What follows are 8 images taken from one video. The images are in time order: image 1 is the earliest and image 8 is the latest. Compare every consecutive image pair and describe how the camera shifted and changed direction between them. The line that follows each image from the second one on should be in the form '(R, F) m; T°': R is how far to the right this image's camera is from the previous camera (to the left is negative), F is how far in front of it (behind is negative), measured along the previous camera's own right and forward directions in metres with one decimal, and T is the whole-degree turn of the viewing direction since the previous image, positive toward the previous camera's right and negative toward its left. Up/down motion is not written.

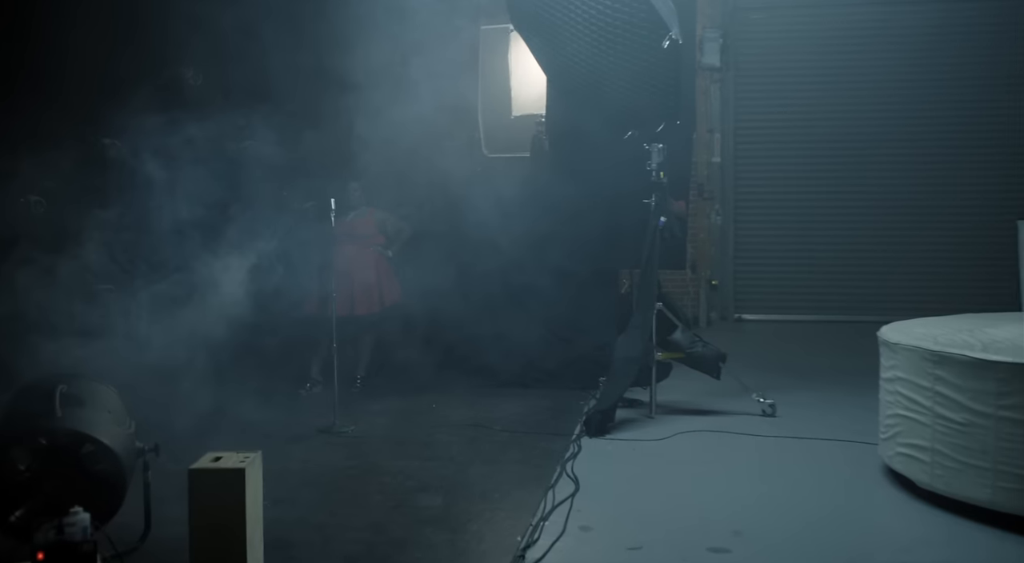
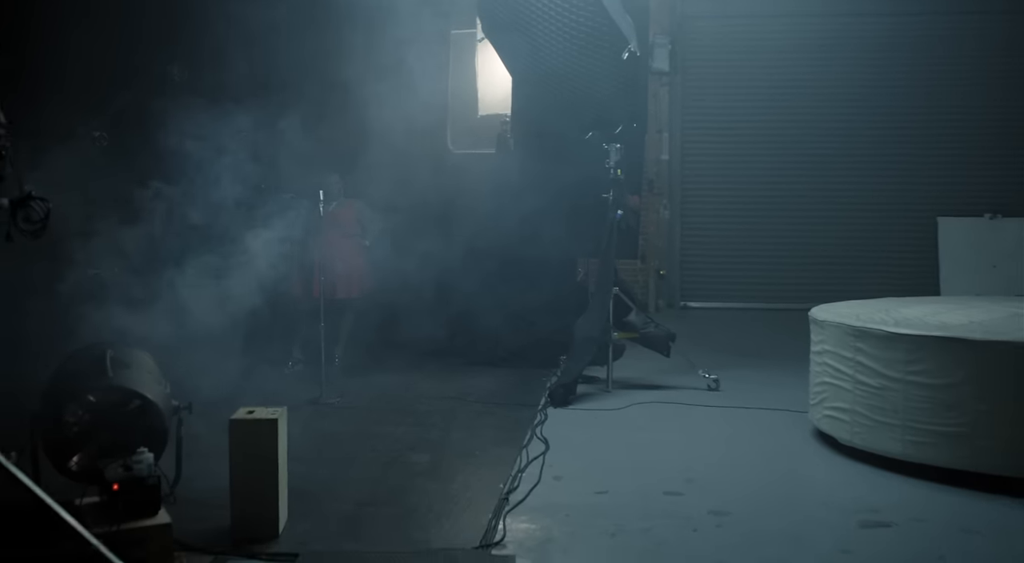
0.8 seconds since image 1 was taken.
(-0.2, -0.5) m; +3°
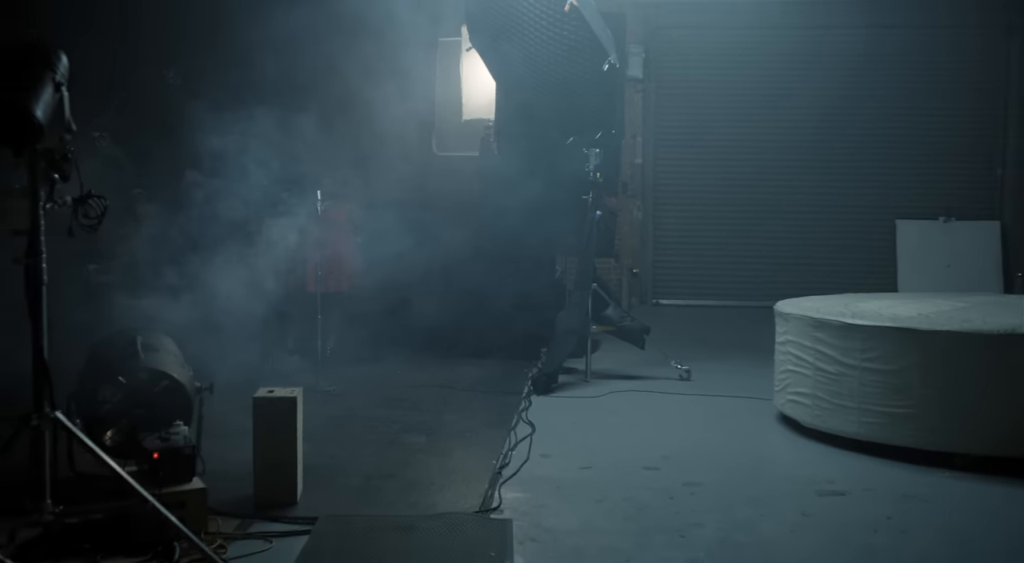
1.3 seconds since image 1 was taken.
(-0.1, -0.4) m; +2°
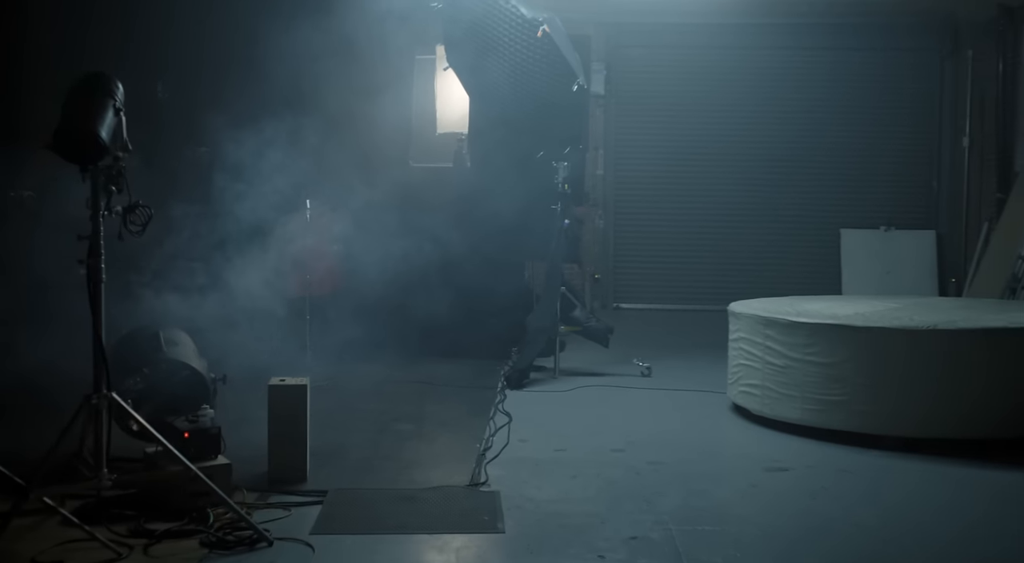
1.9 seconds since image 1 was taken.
(-0.1, -0.5) m; +3°
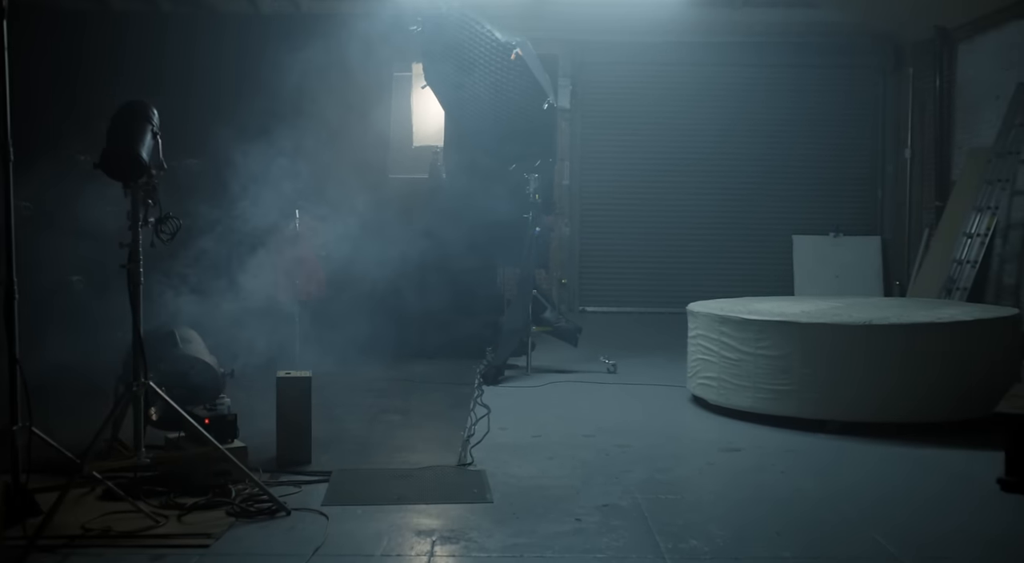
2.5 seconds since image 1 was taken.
(-0.1, -0.5) m; +2°
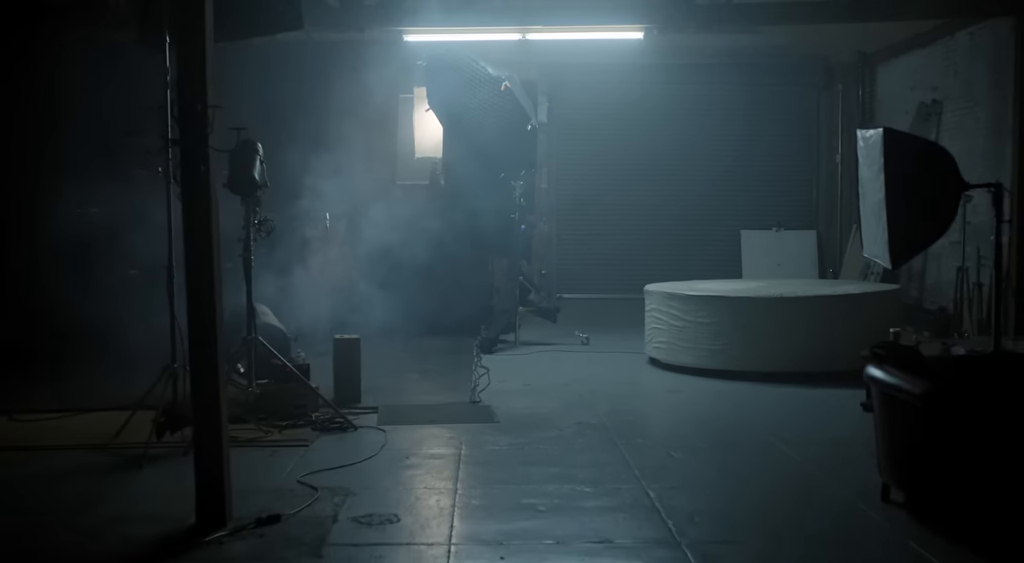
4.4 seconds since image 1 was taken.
(-0.1, -1.5) m; +1°
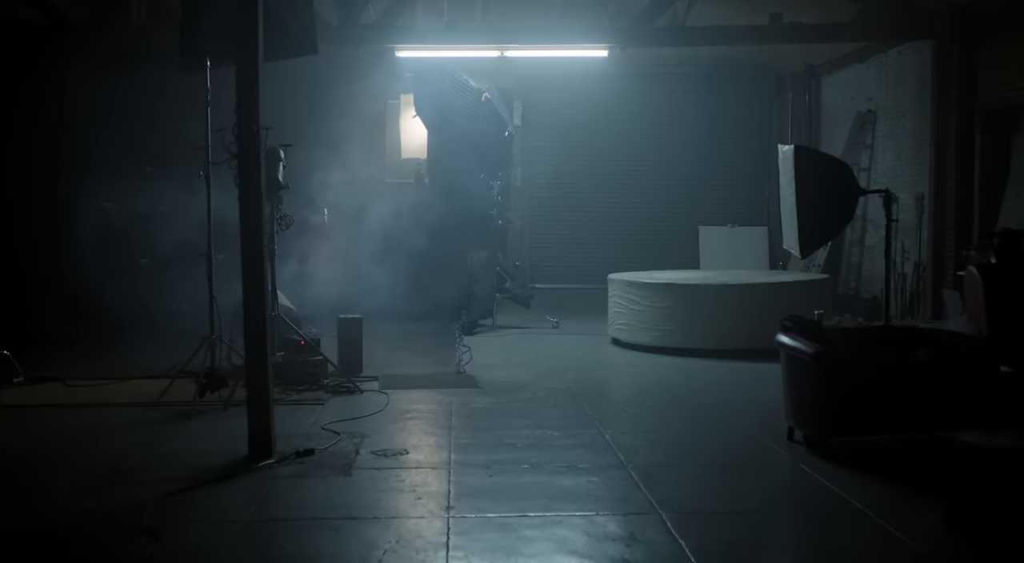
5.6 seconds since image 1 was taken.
(-0.1, -1.0) m; +2°
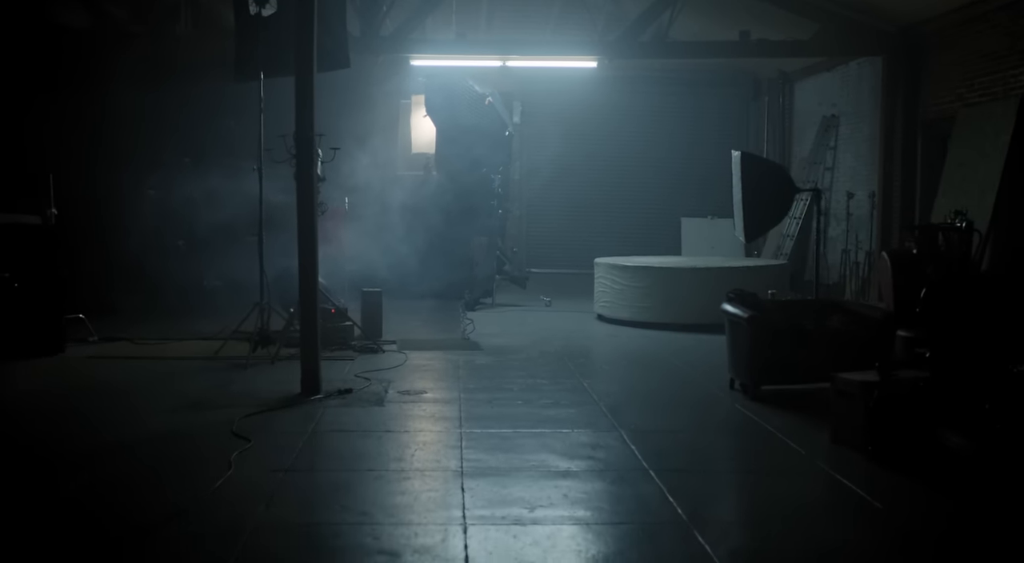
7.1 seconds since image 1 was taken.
(0.0, -1.2) m; 0°
